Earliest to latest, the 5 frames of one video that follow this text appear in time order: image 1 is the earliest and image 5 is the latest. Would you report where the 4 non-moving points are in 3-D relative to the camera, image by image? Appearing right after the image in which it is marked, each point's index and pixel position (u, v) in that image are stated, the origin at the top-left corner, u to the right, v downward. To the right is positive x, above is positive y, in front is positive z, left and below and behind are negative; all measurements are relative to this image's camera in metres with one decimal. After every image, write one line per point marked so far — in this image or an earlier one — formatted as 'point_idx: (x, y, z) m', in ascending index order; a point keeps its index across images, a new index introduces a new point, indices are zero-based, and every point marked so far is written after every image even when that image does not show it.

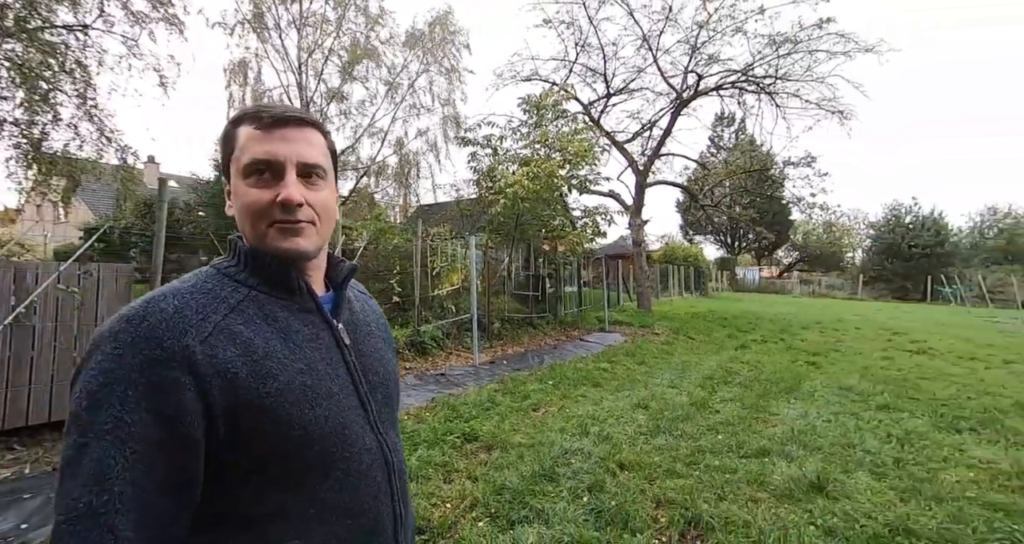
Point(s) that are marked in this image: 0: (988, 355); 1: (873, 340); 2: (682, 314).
0: (+7.0, -1.3, +7.9) m
1: (+5.8, -1.1, +8.6) m
2: (+3.5, -0.9, +11.2) m
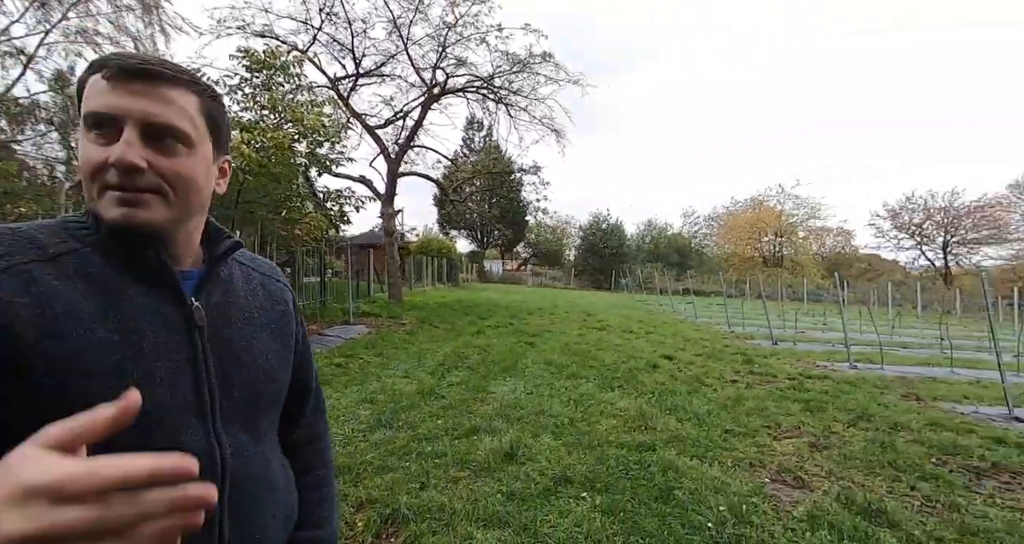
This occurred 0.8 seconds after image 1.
0: (+2.6, -1.2, +10.2) m
1: (+1.3, -1.0, +10.3) m
2: (-1.9, -0.7, +11.6) m
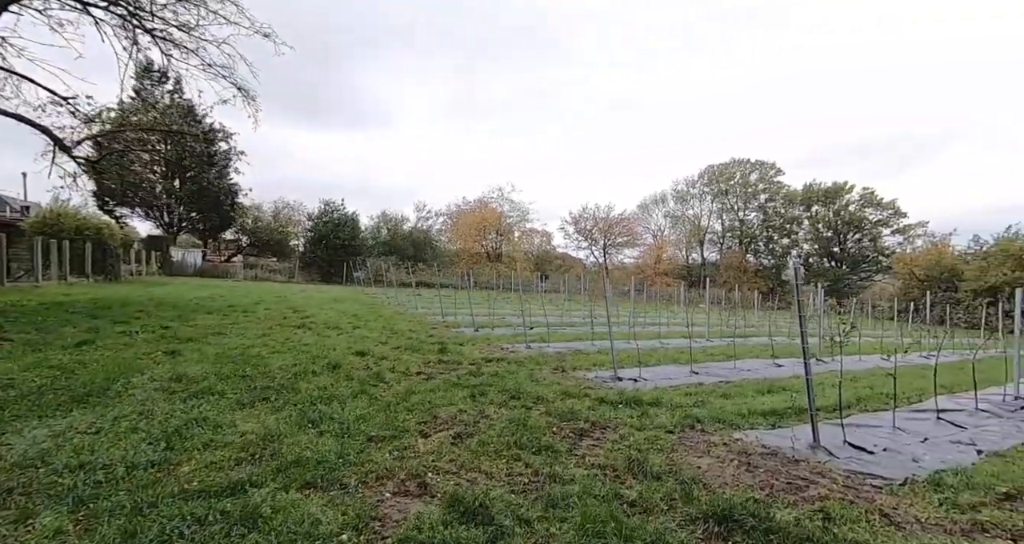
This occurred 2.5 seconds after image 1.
0: (-3.0, -1.0, +9.7) m
1: (-4.2, -0.8, +9.1) m
2: (-7.7, -0.5, +8.7) m
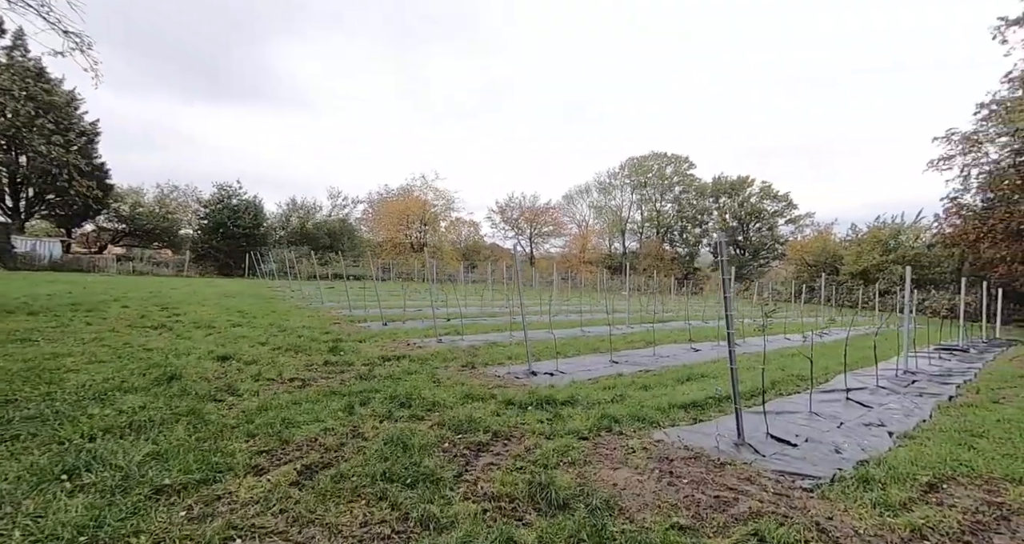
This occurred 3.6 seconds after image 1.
0: (-4.5, -0.9, +8.3) m
1: (-5.7, -0.7, +7.6) m
2: (-9.0, -0.5, +6.8) m
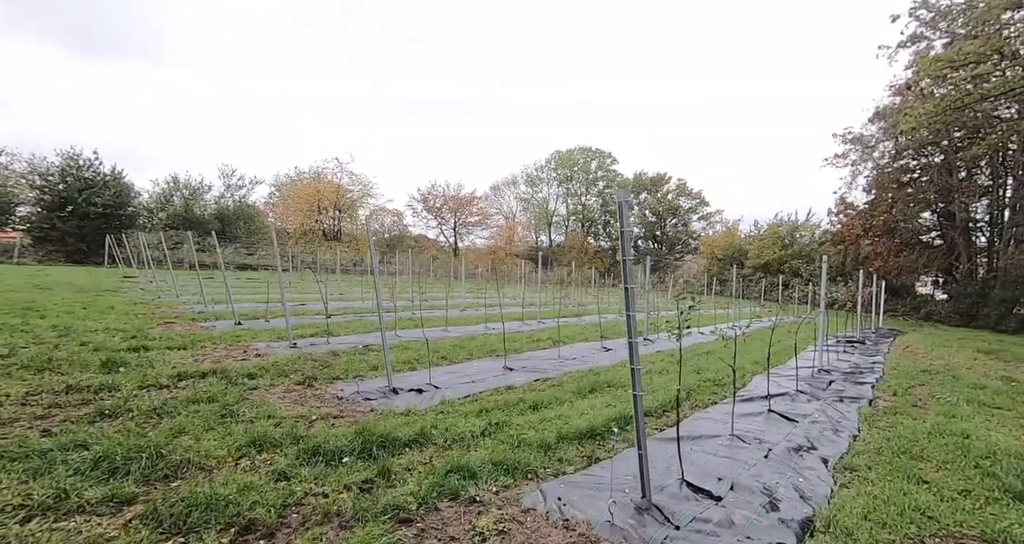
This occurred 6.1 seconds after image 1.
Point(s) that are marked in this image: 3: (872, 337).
0: (-6.1, -0.7, +6.0) m
1: (-7.2, -0.5, +5.2) m
2: (-10.4, -0.3, +3.8) m
3: (+9.7, -1.8, +13.9) m
